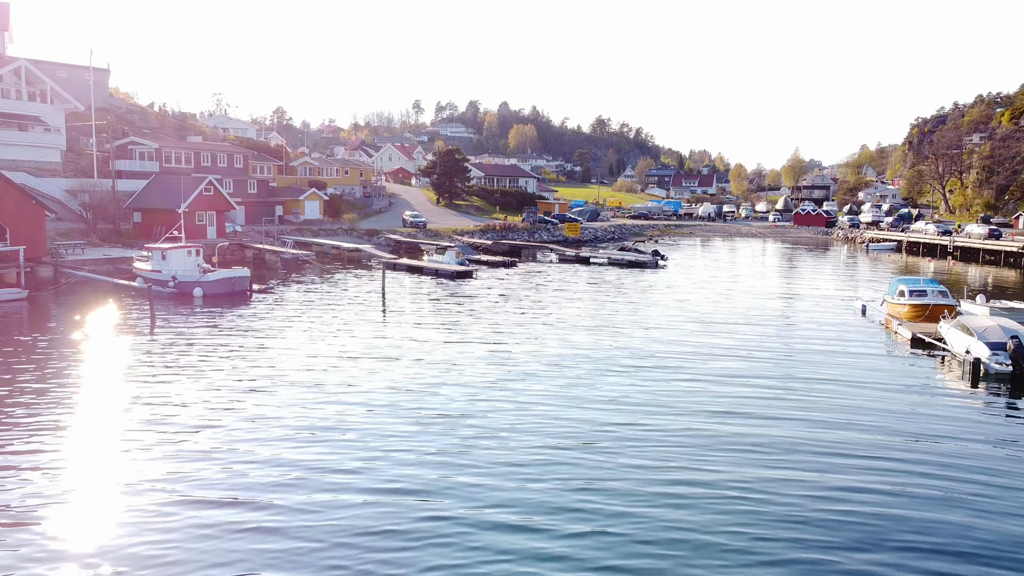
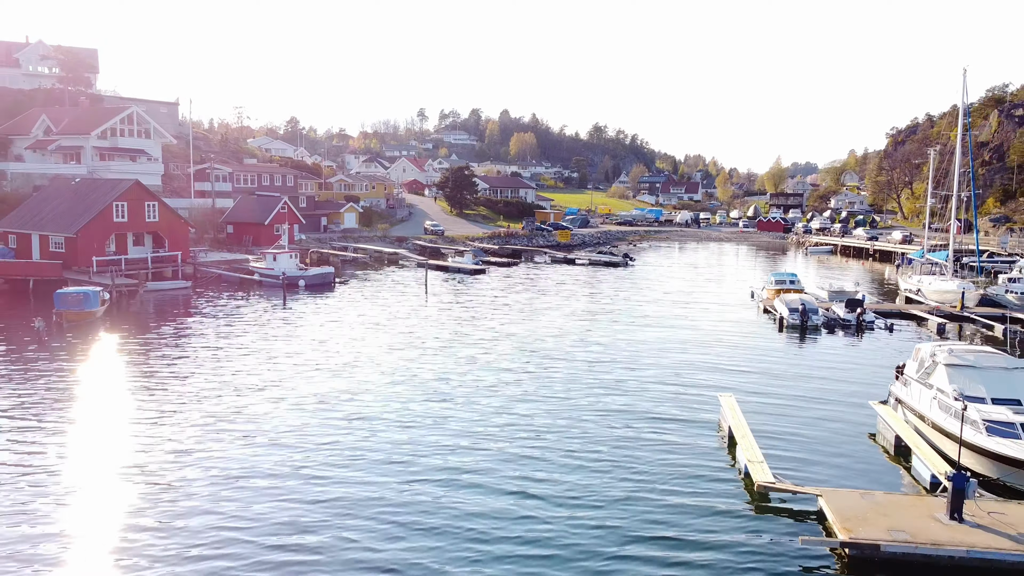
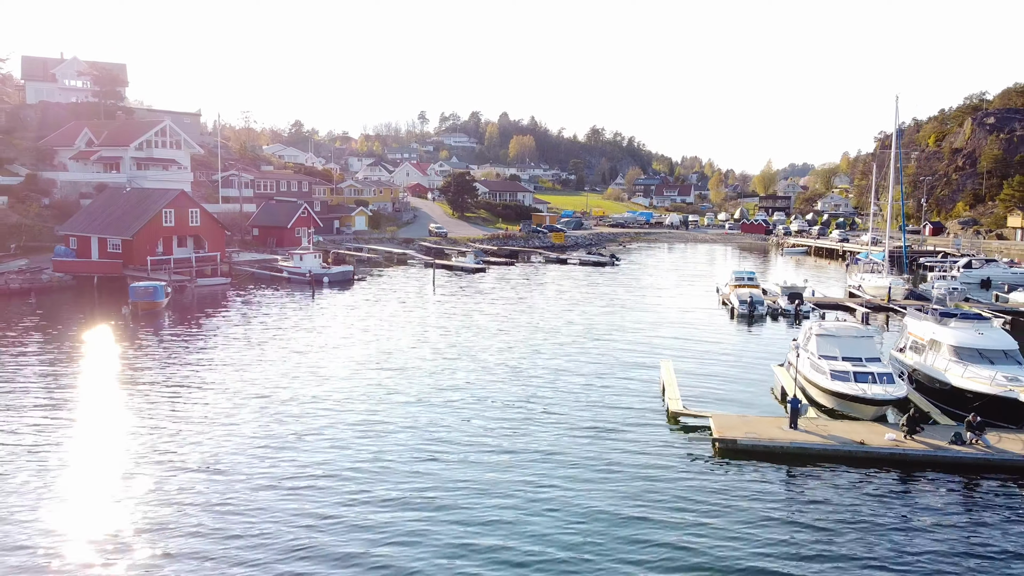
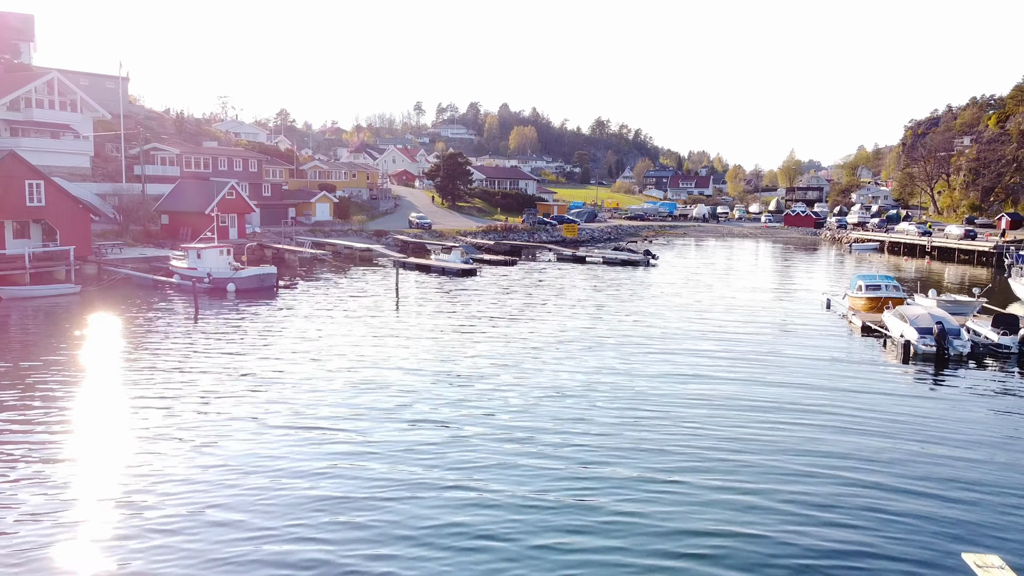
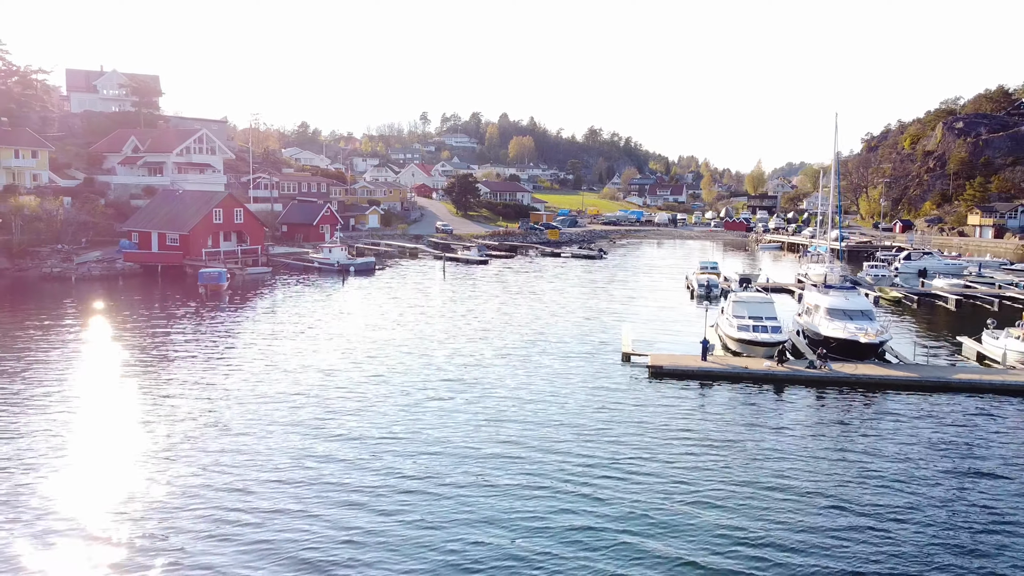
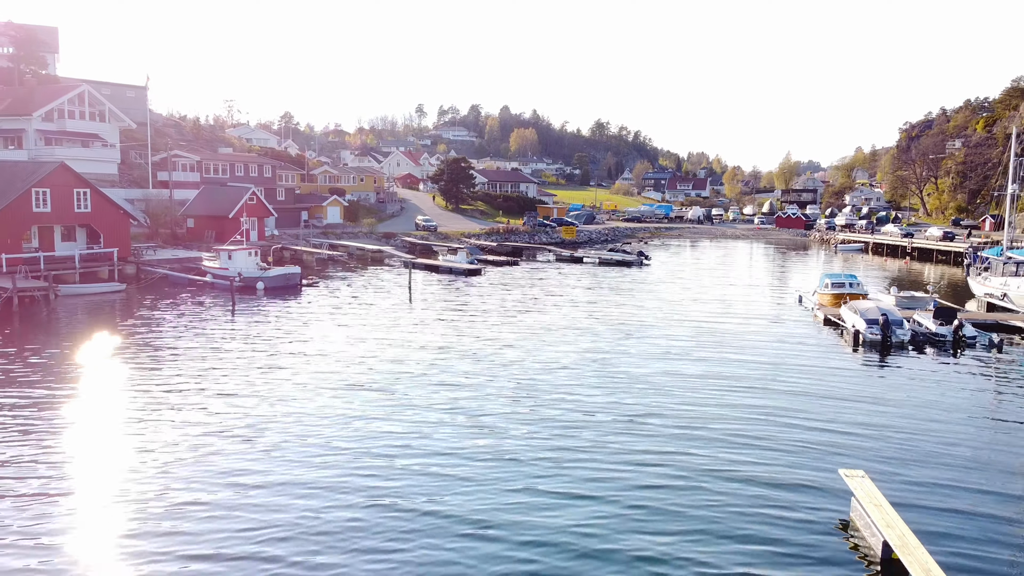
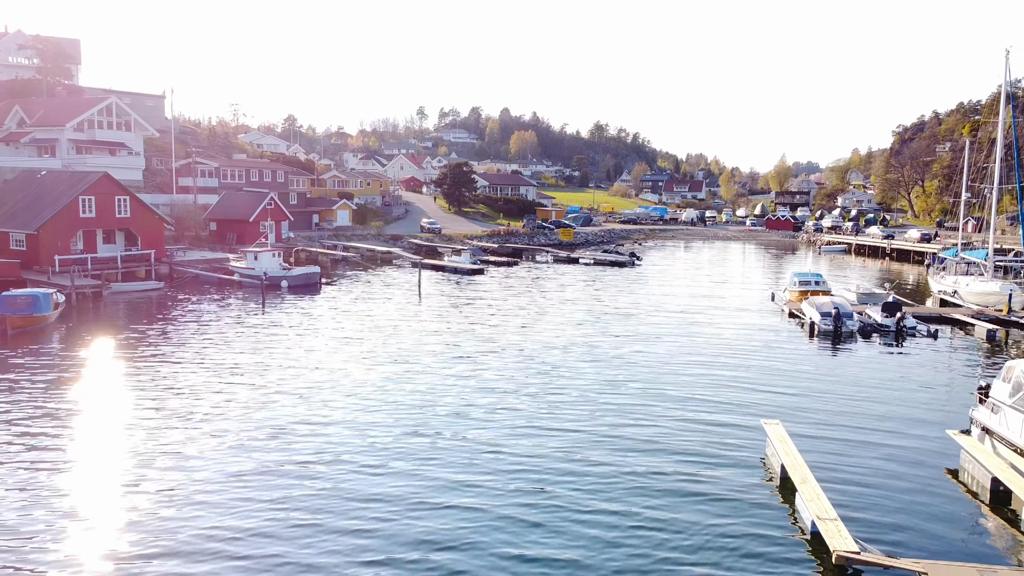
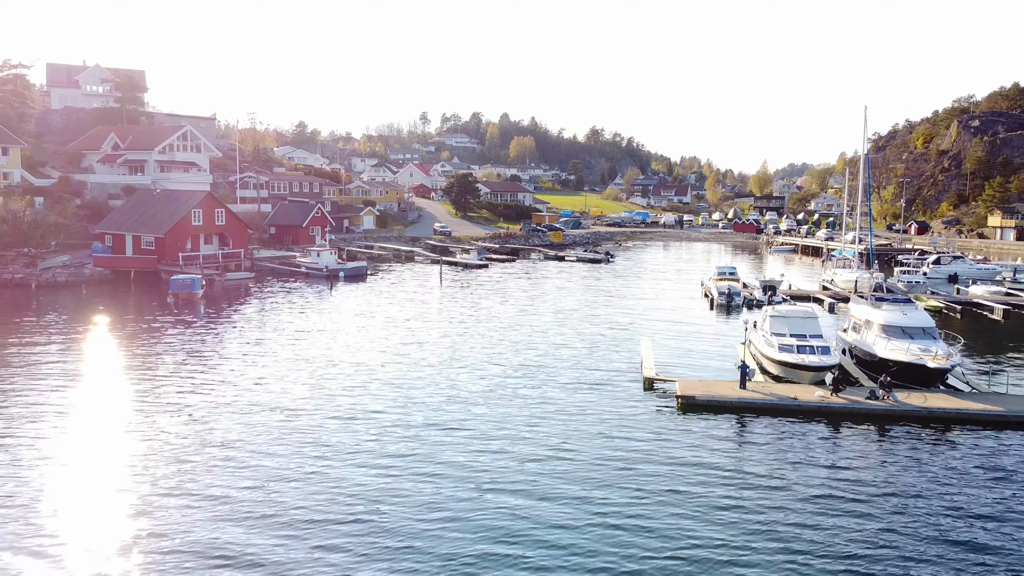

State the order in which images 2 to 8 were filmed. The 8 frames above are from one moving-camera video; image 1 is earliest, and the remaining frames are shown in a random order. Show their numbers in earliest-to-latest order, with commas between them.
4, 6, 7, 2, 3, 8, 5
